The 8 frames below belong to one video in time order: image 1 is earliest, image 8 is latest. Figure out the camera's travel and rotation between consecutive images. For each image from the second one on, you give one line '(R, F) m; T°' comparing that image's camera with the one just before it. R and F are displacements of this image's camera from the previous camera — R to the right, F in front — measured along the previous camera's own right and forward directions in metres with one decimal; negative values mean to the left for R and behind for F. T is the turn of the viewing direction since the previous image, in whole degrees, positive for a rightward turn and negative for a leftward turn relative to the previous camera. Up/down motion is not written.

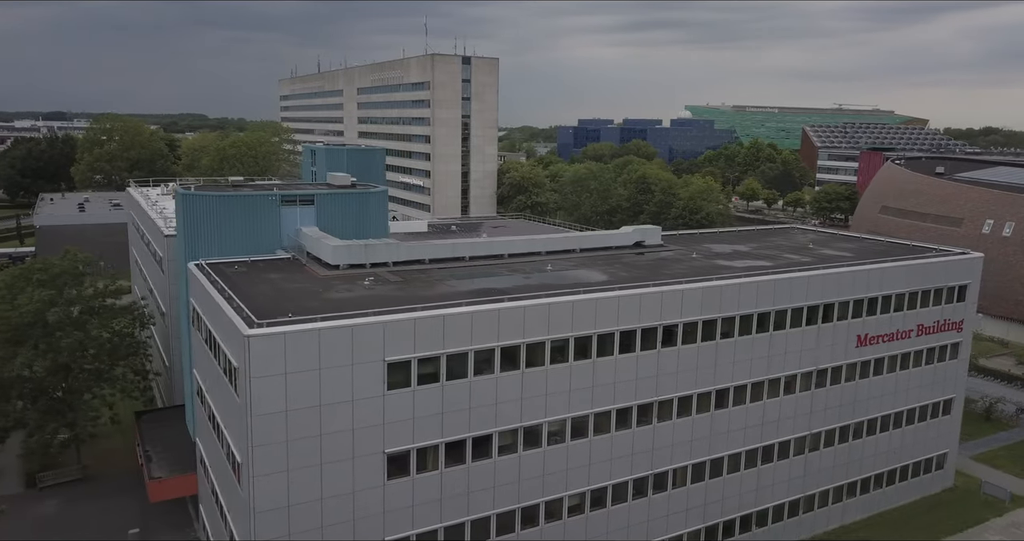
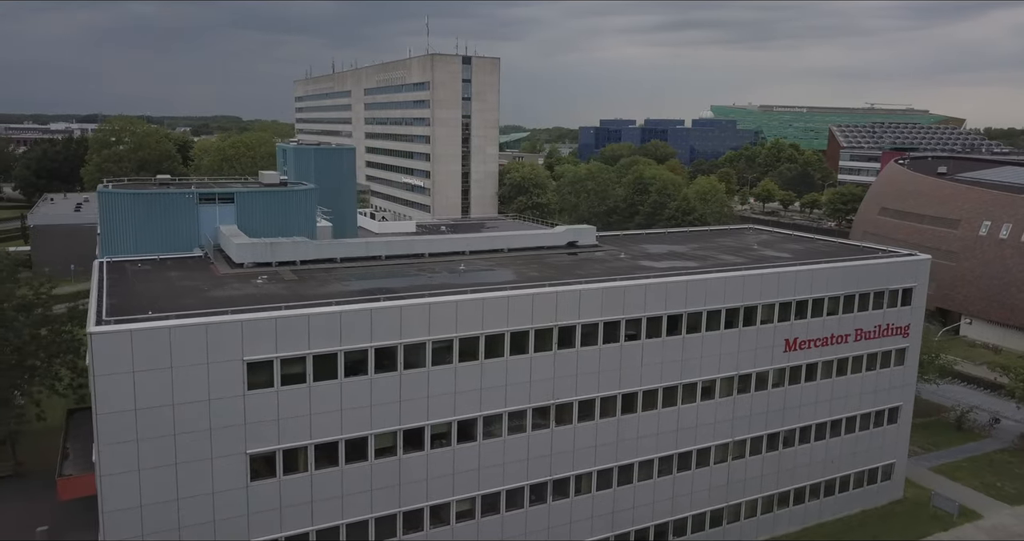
(+4.5, +0.6) m; -2°
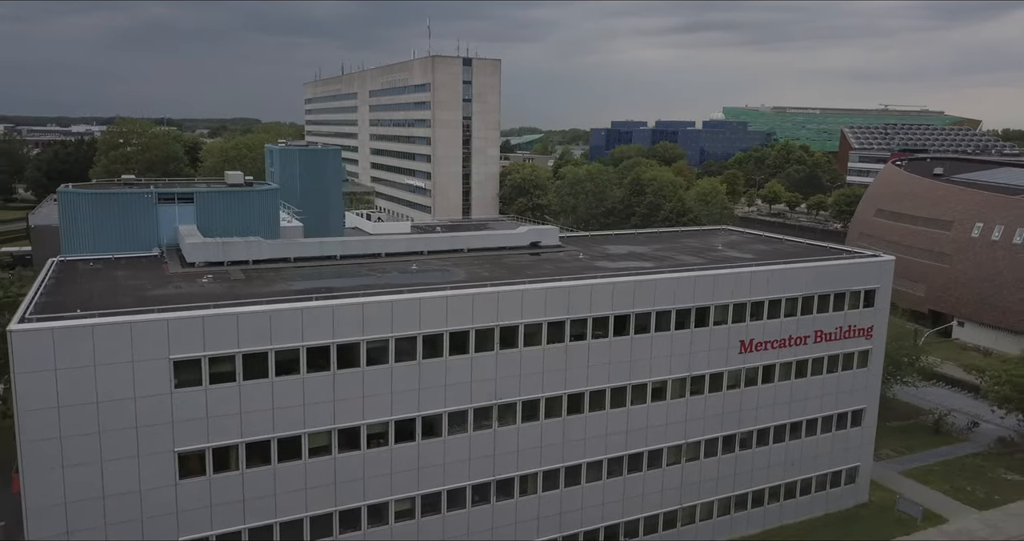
(+2.4, 0.0) m; -1°
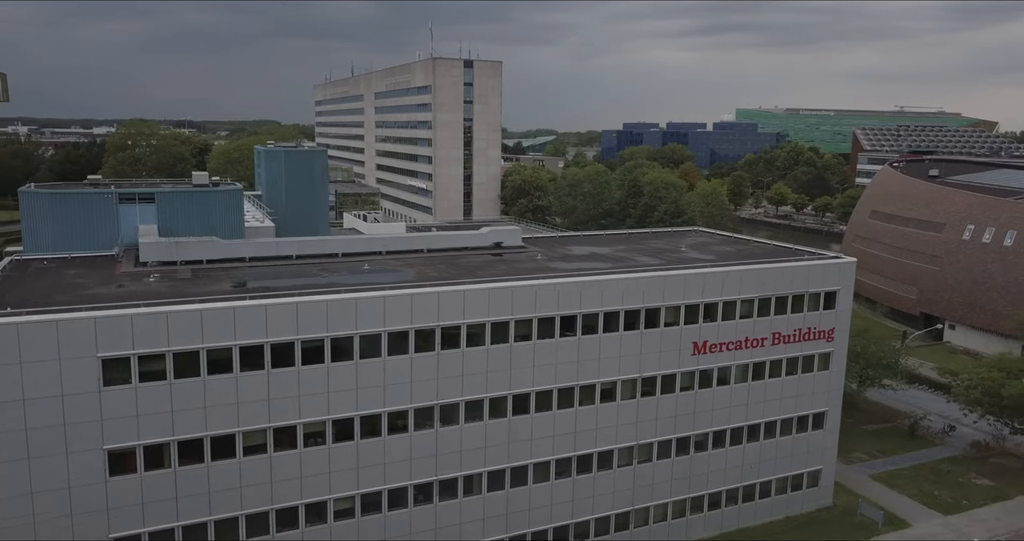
(+2.4, 0.0) m; -1°
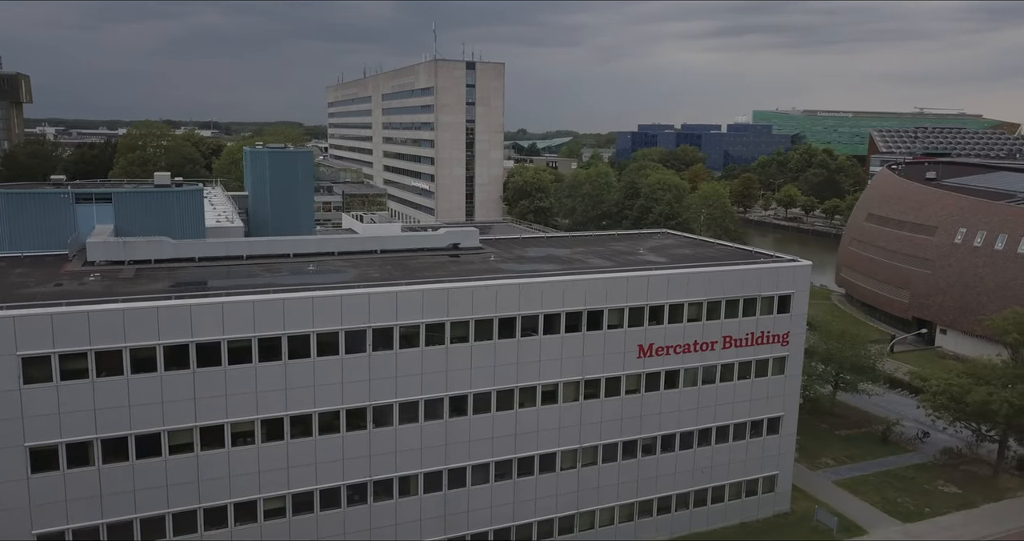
(+2.9, +0.1) m; -1°
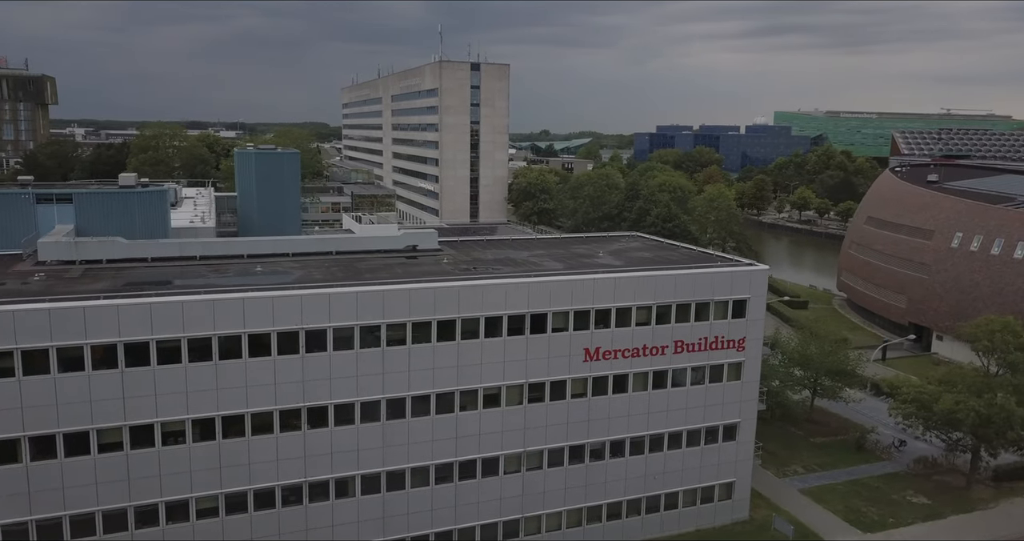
(+2.9, +0.2) m; -2°
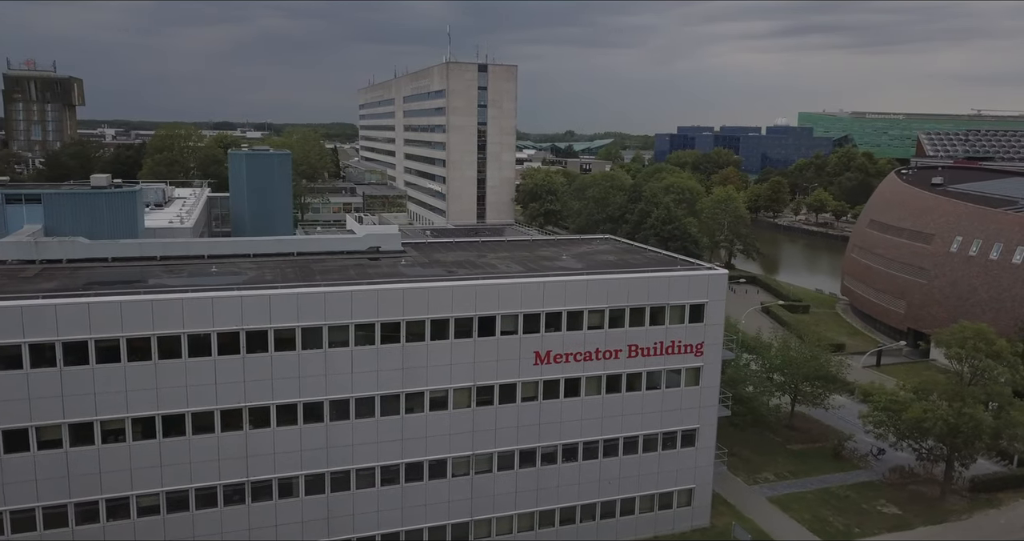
(+2.8, +0.1) m; -2°
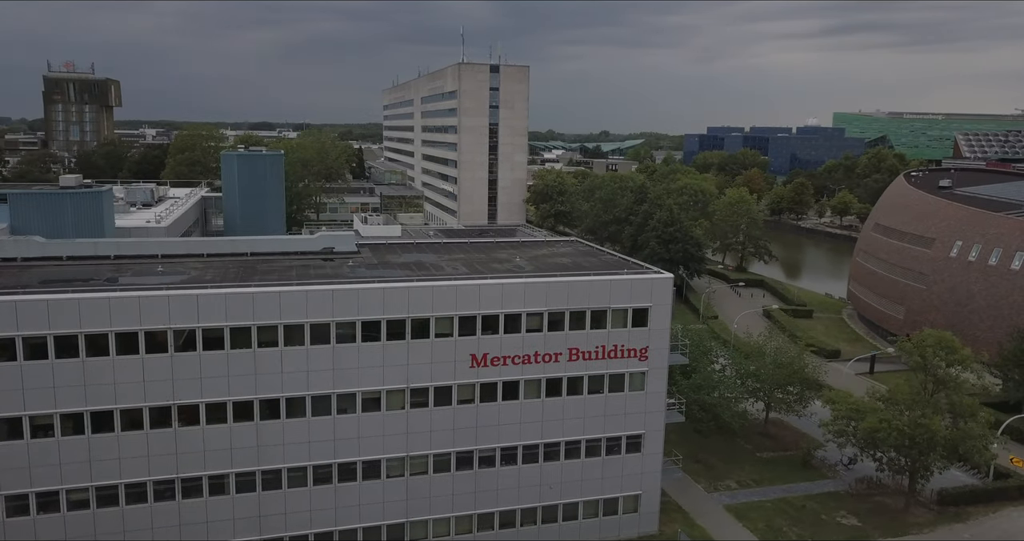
(+3.7, +0.1) m; -2°
